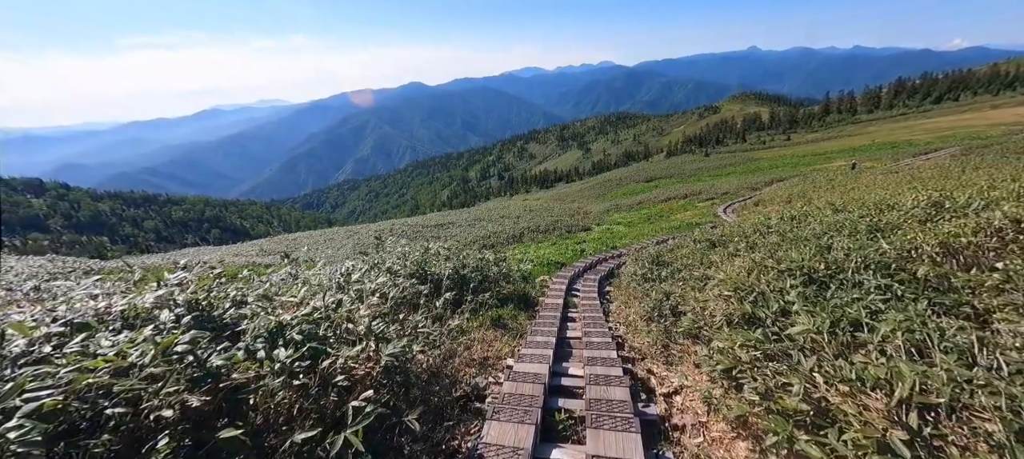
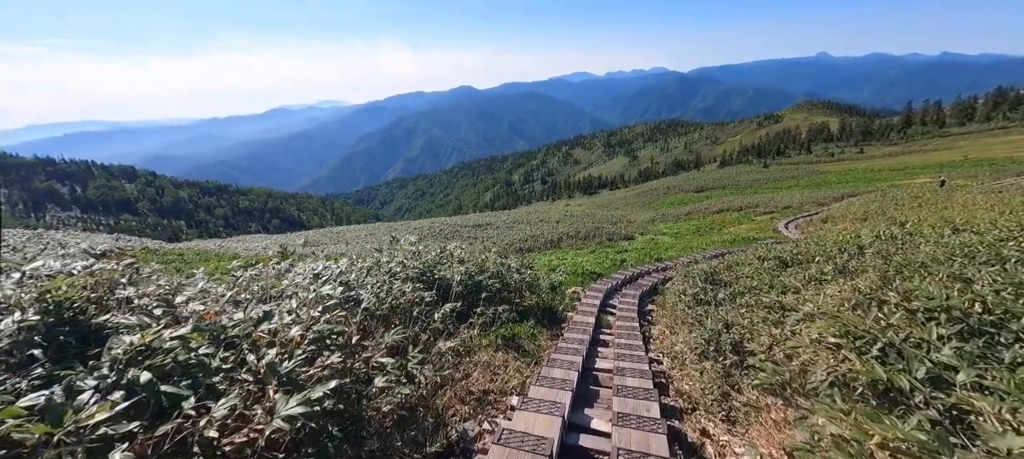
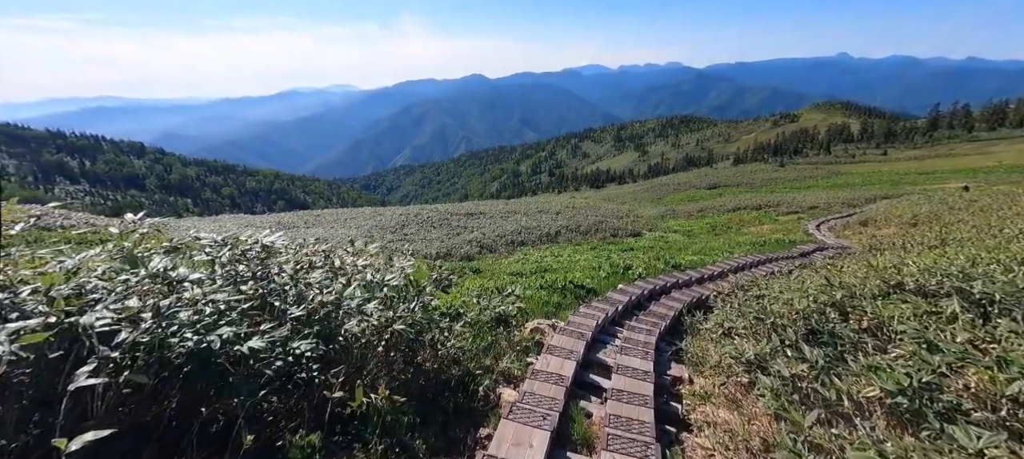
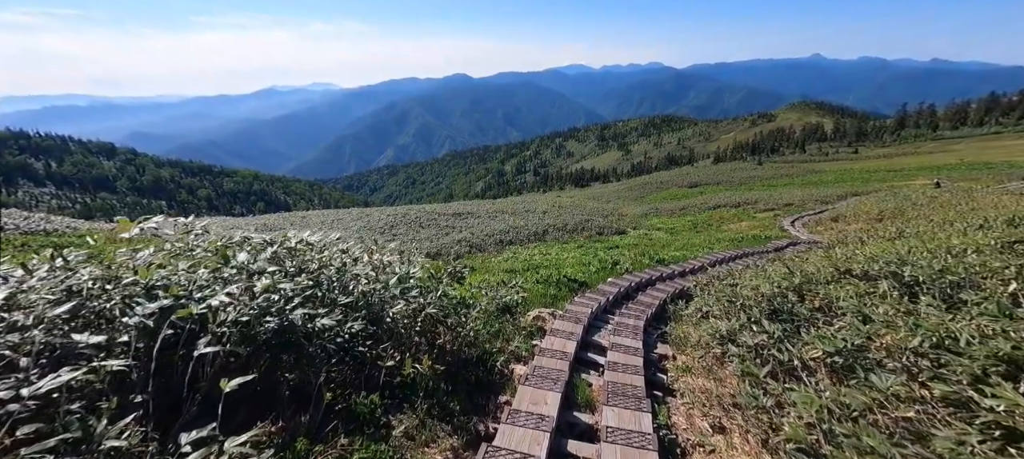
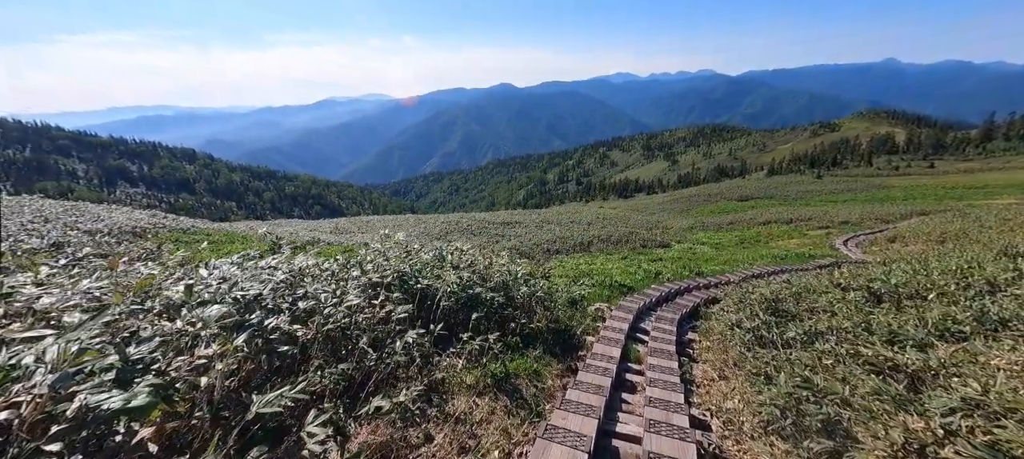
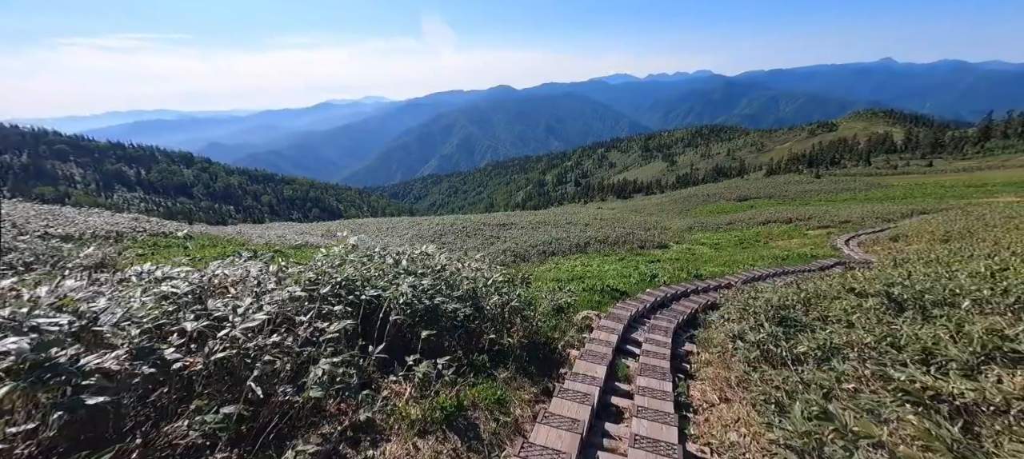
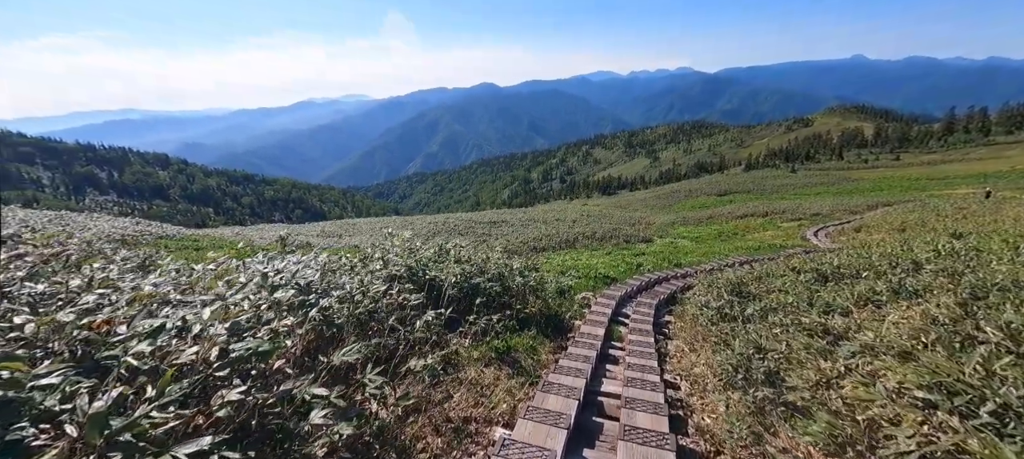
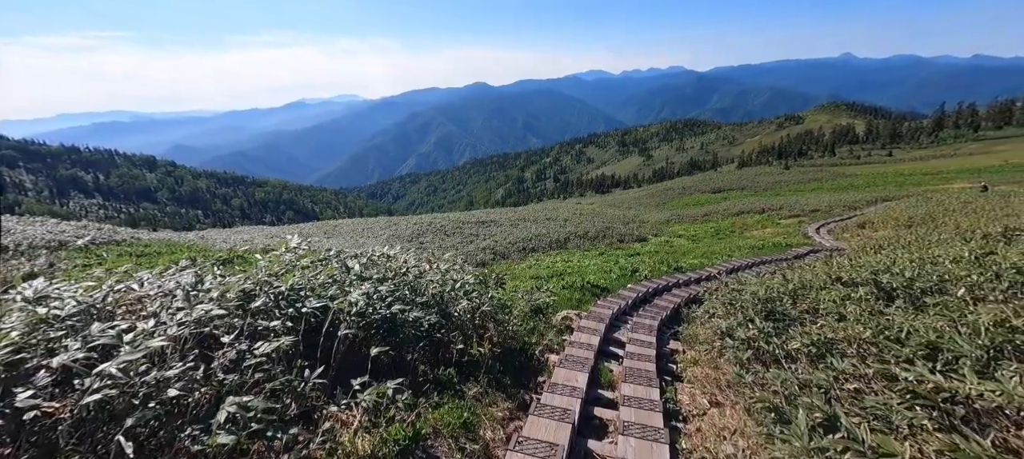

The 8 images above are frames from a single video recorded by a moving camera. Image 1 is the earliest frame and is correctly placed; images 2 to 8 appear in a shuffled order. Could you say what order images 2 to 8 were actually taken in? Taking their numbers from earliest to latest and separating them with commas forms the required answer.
2, 7, 5, 6, 8, 4, 3
